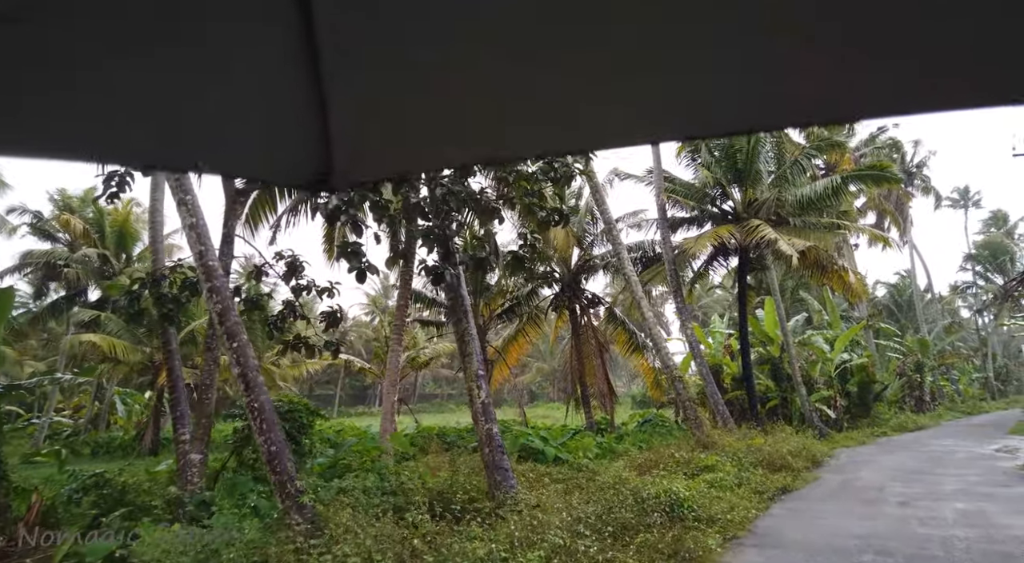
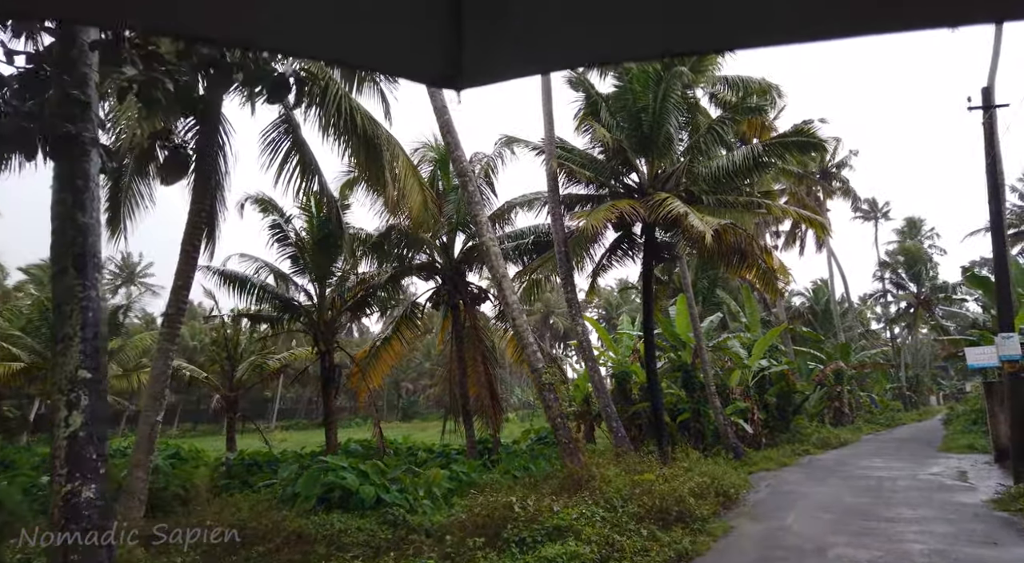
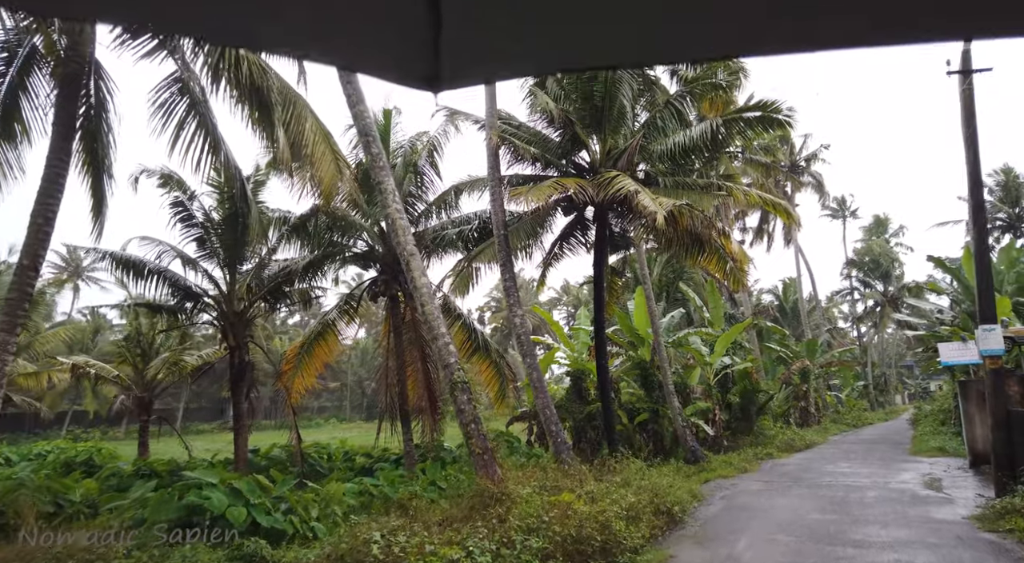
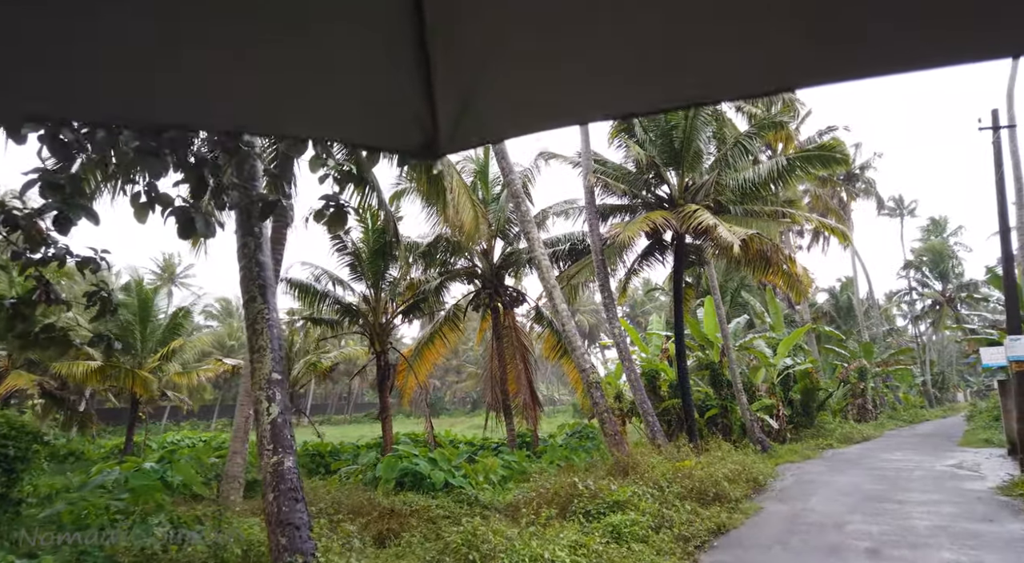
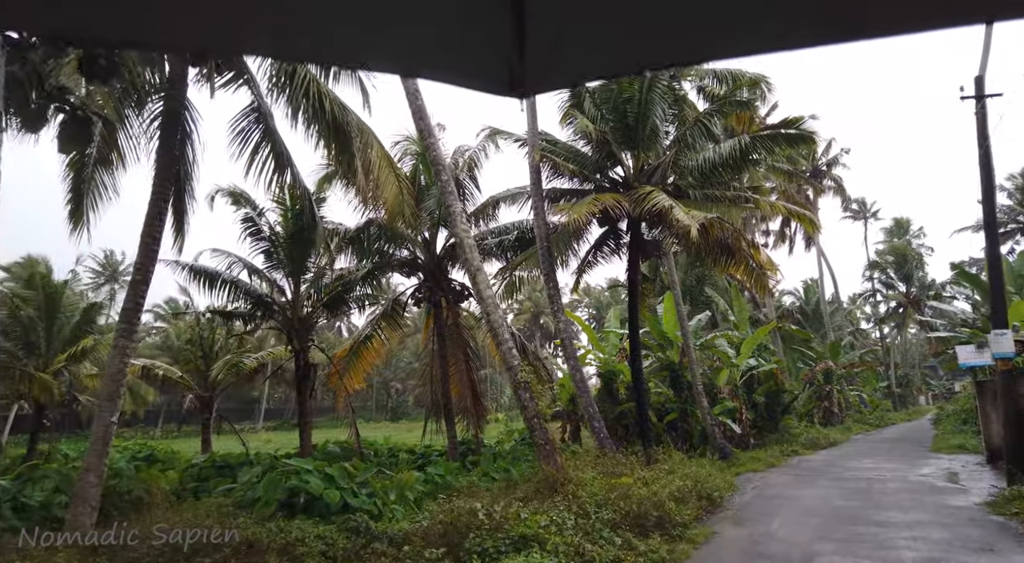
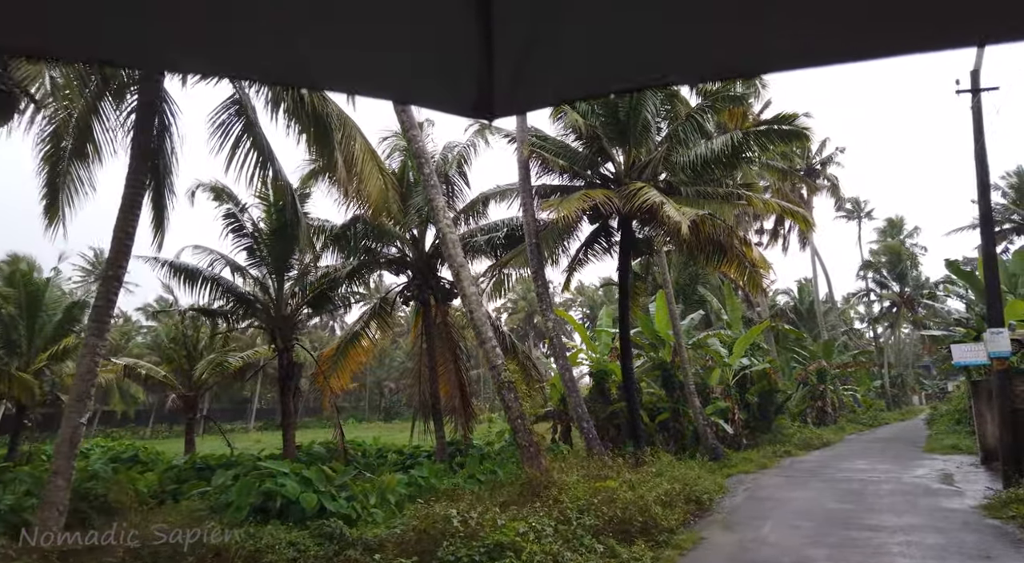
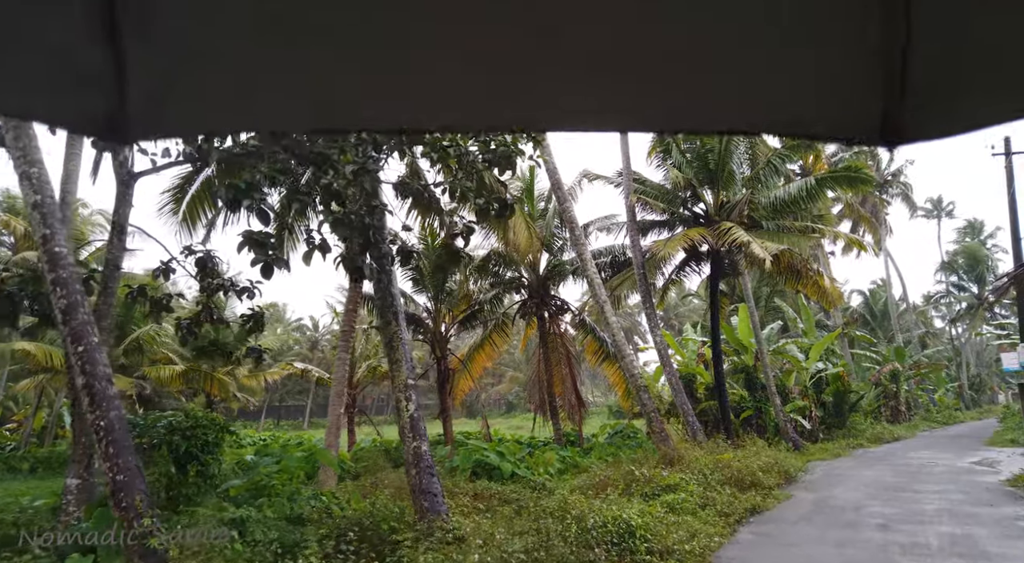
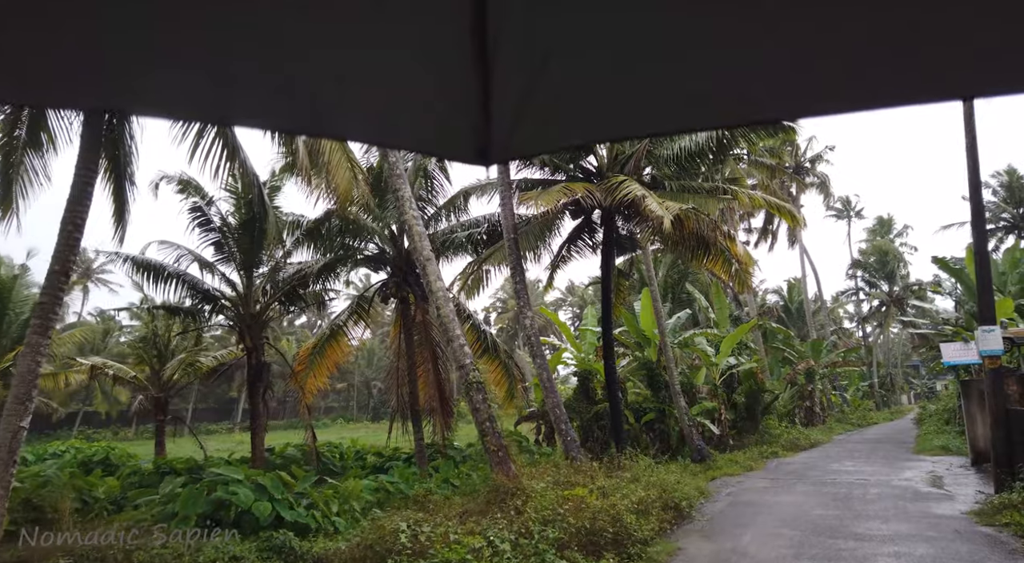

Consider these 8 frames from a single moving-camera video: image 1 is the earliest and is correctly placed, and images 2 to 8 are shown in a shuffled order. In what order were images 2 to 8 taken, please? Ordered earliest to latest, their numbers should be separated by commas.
7, 4, 2, 5, 6, 8, 3
